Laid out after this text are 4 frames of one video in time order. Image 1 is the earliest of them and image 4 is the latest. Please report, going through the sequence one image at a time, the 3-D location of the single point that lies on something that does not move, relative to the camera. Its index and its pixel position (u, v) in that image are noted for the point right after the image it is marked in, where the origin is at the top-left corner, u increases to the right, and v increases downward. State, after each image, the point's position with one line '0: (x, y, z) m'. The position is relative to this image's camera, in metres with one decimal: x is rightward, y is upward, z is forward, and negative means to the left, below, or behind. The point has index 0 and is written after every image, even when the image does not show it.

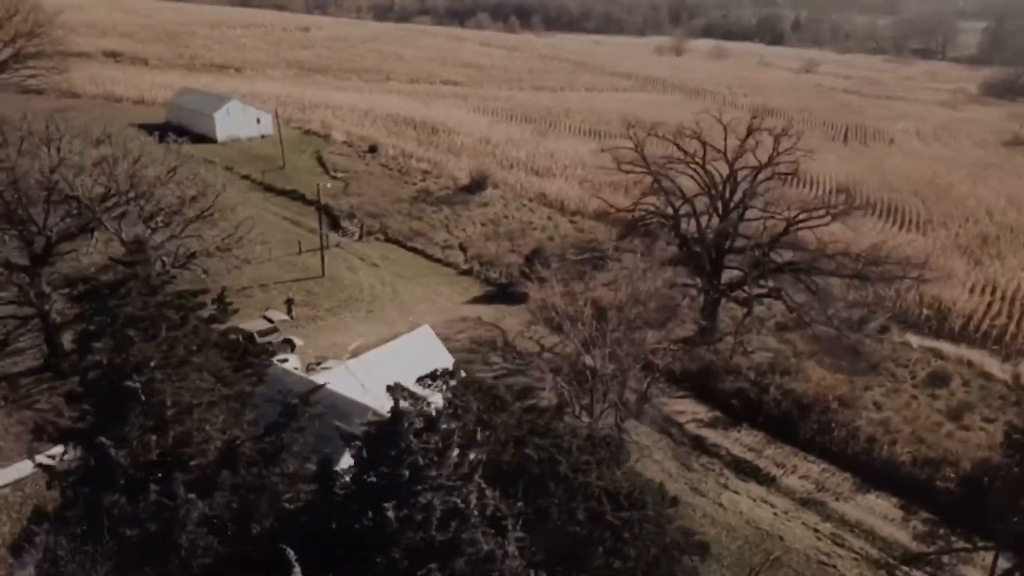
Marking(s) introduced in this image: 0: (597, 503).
0: (+1.3, -3.5, +13.2) m
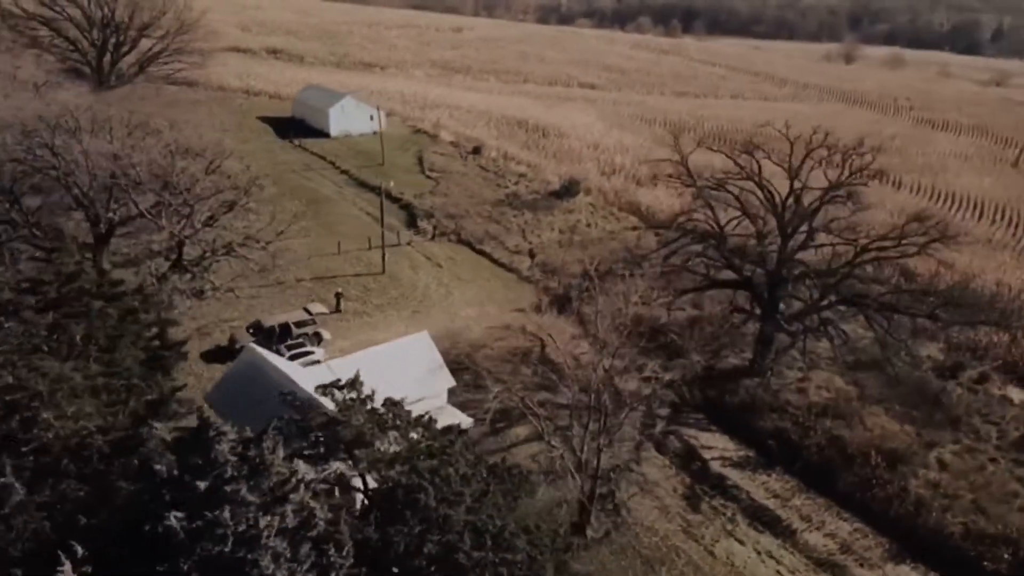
0: (-0.8, -3.8, +12.4) m
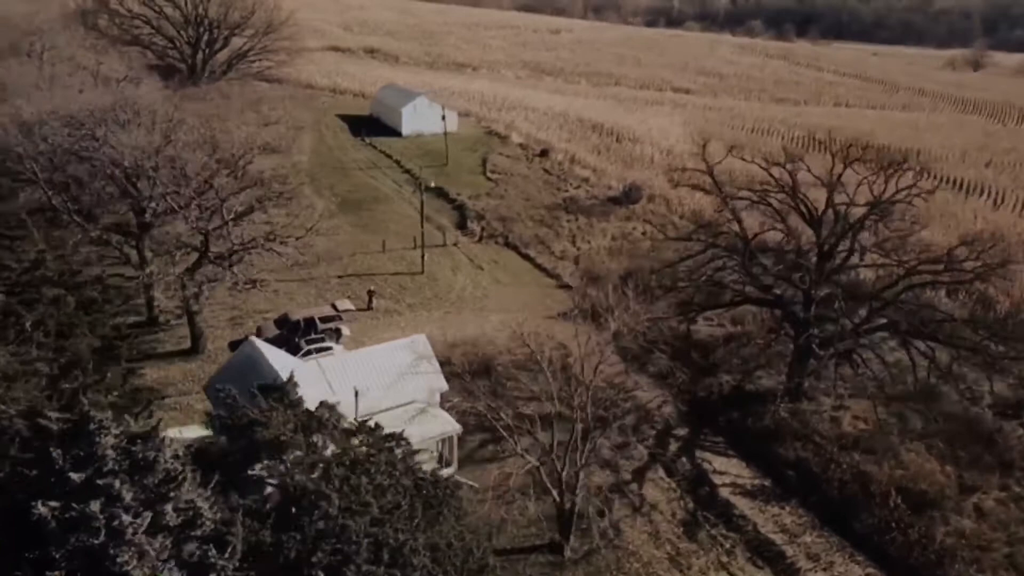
0: (-2.3, -3.9, +12.2) m
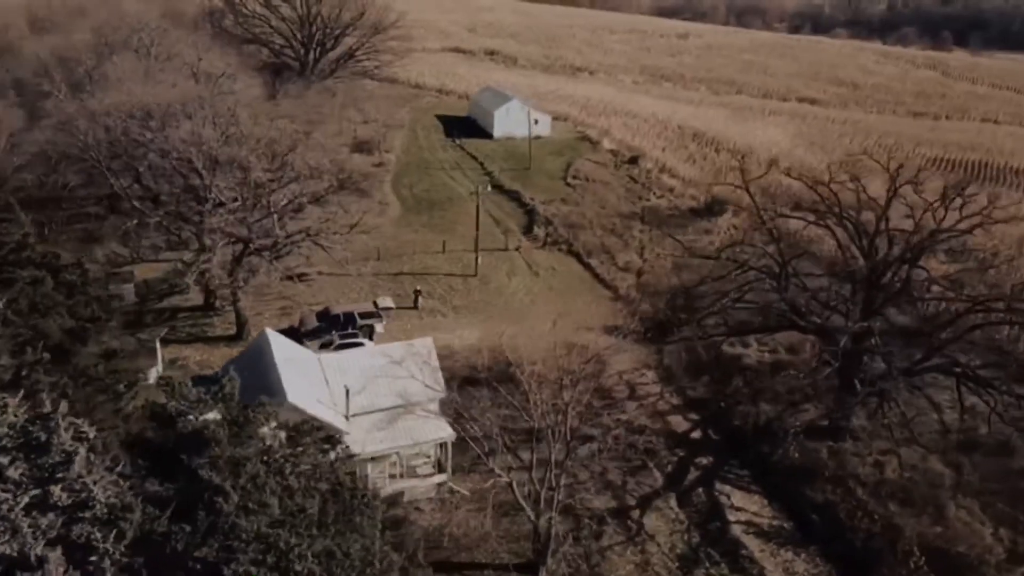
0: (-3.9, -3.9, +12.2) m
